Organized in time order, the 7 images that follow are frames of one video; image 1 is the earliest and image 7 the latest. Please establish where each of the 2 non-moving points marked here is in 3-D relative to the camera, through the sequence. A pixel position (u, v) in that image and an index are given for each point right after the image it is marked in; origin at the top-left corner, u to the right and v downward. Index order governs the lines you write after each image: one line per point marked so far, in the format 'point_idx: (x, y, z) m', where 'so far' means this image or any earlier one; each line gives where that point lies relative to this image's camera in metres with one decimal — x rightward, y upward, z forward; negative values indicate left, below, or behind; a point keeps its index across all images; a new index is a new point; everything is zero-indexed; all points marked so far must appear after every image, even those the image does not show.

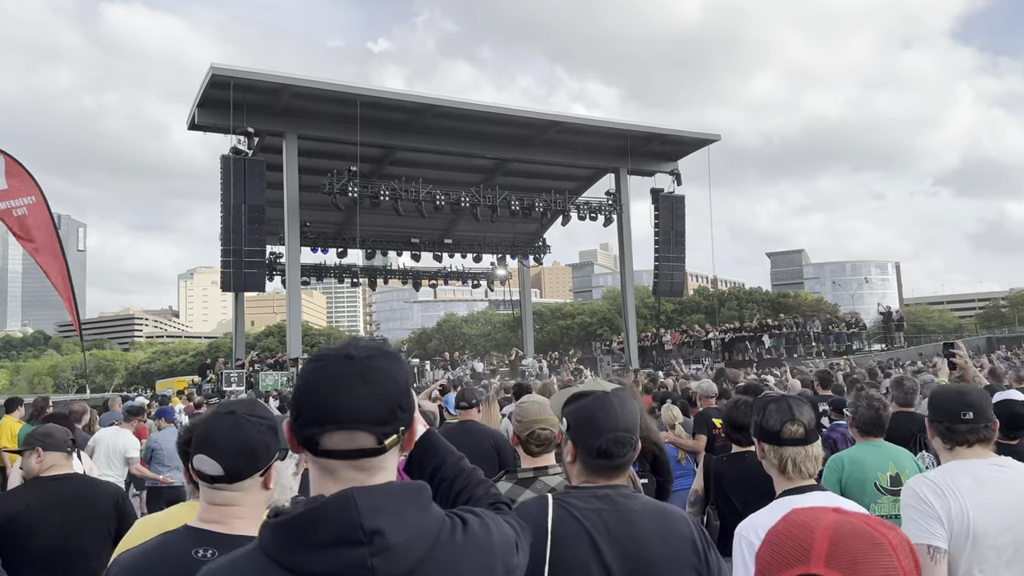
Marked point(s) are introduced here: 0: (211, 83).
0: (-7.4, +5.0, +19.7) m
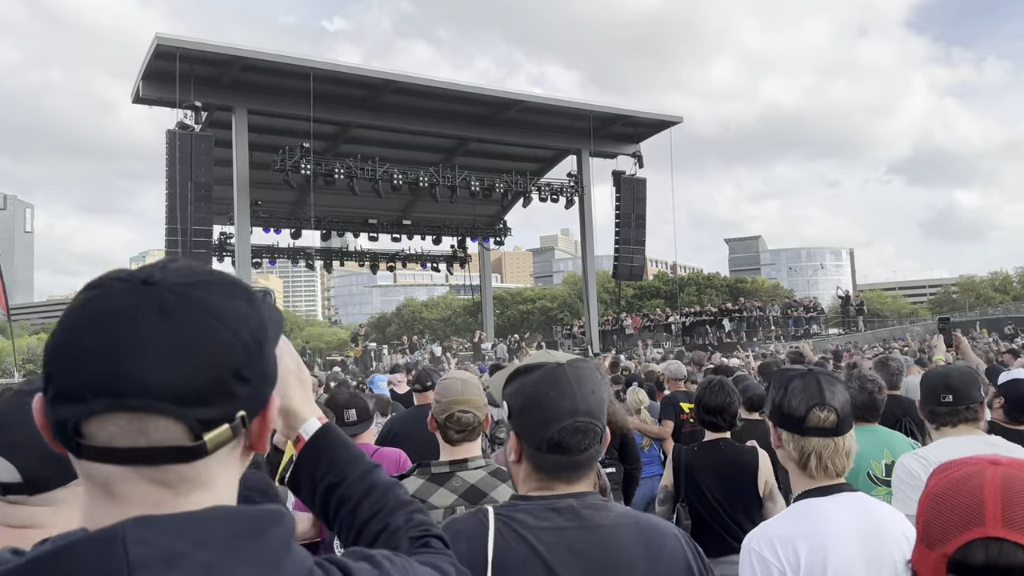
0: (-8.3, +5.5, +18.7) m
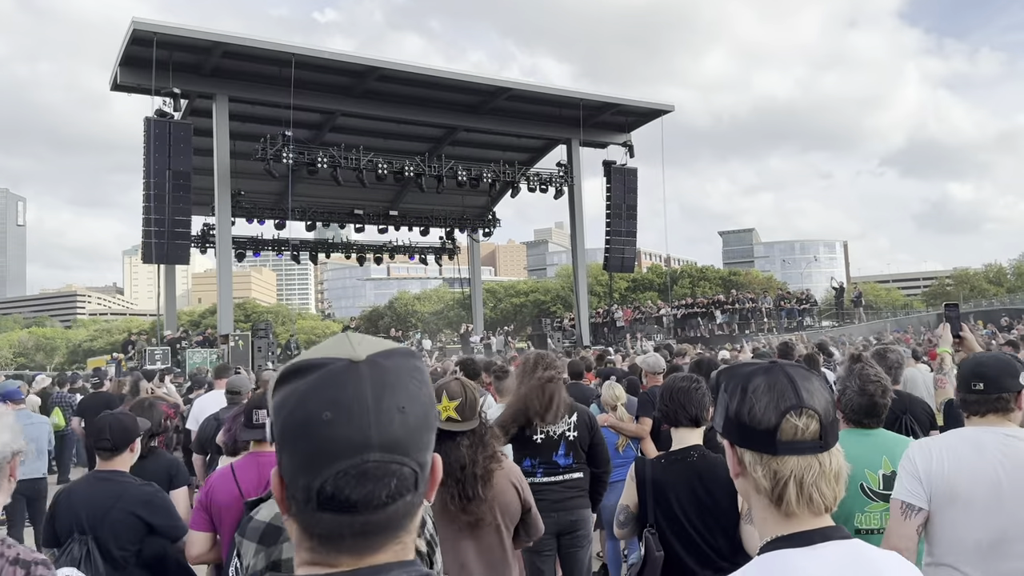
0: (-8.6, +5.7, +18.2) m
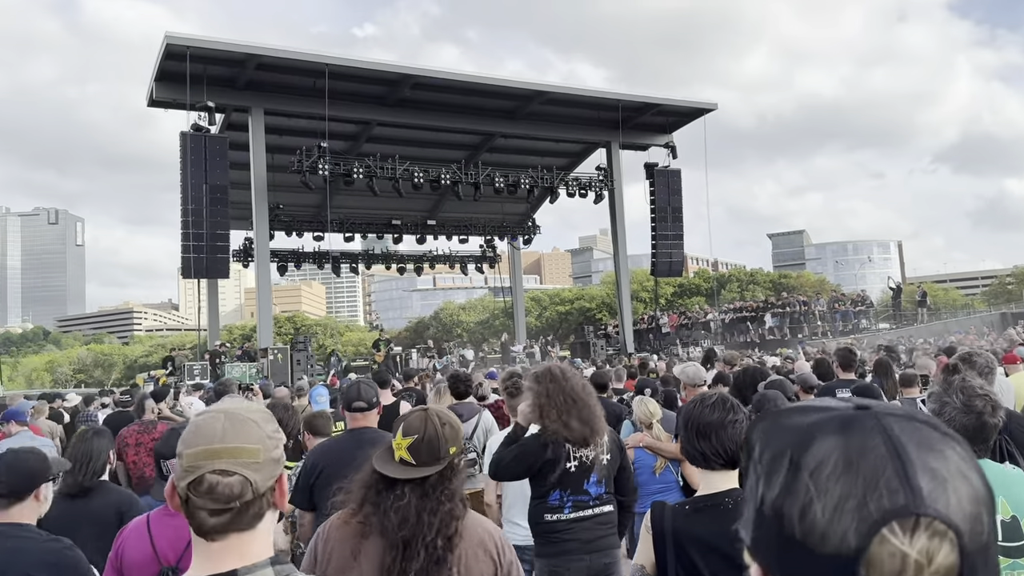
0: (-7.9, +5.3, +18.2) m
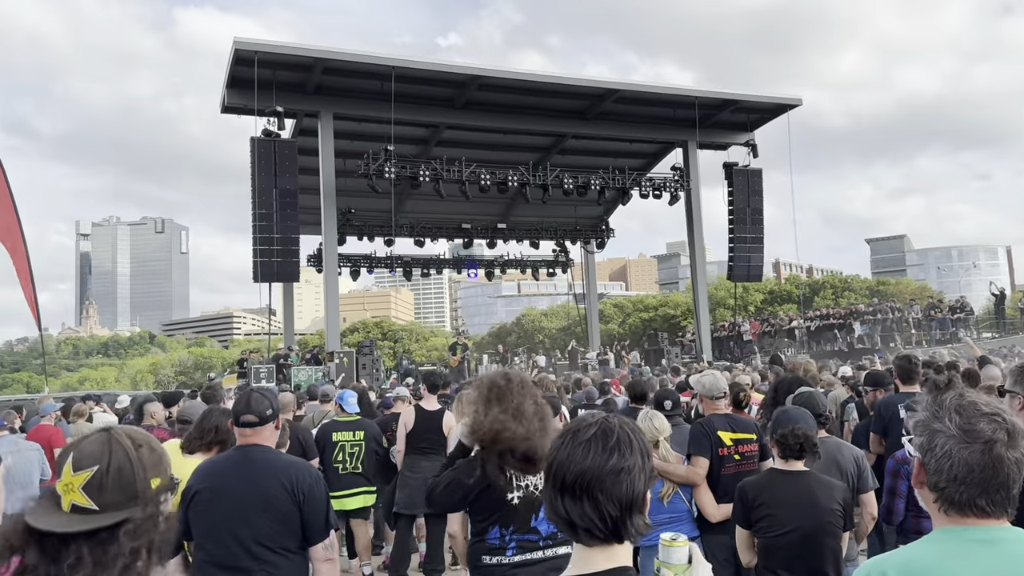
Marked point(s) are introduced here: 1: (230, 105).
0: (-6.4, +5.2, +18.4) m
1: (-6.9, +4.5, +19.7) m
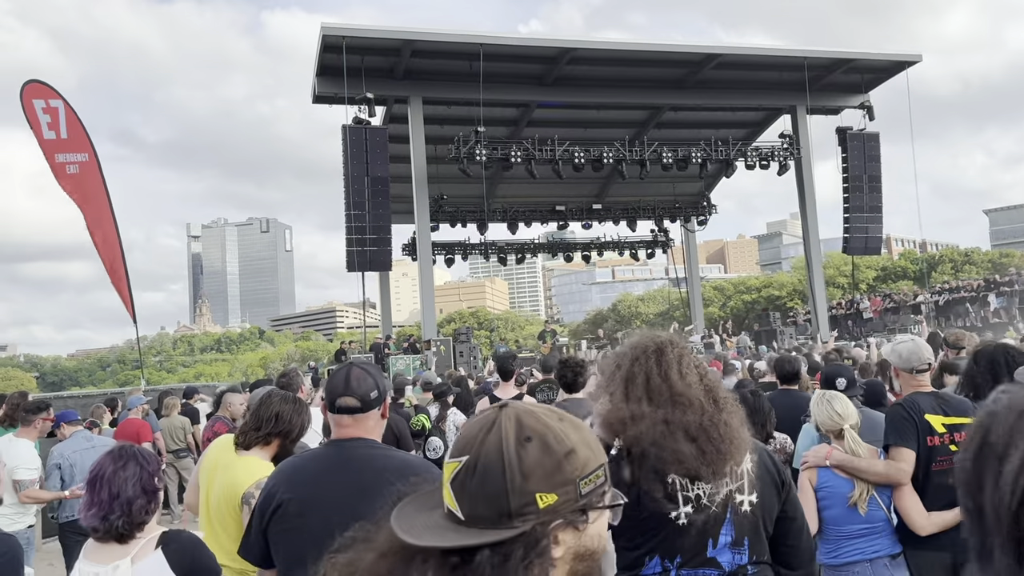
0: (-4.3, +5.5, +18.2) m
1: (-4.7, +4.7, +19.5) m
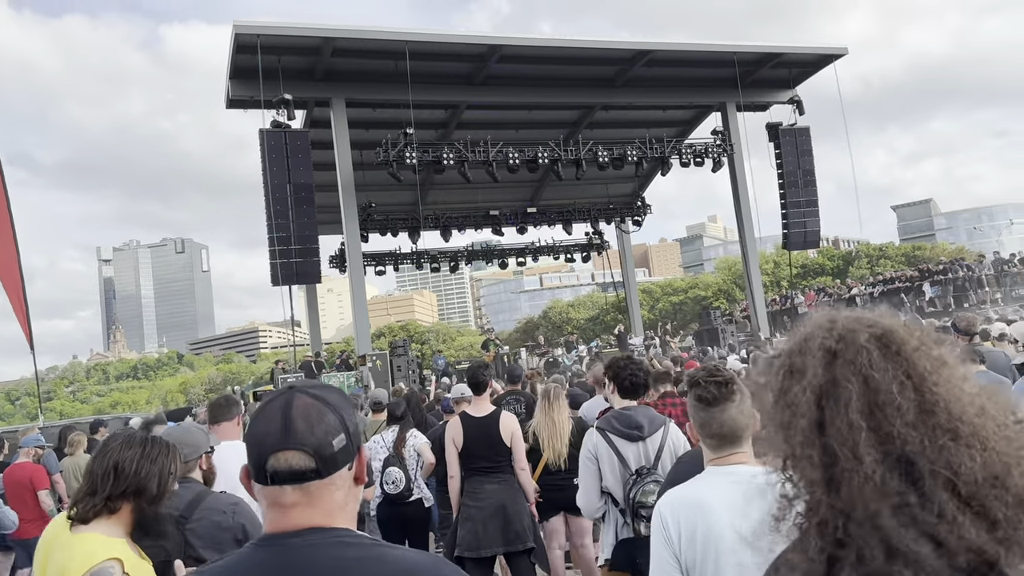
0: (-5.9, +5.1, +17.0) m
1: (-6.3, +4.3, +18.2) m
